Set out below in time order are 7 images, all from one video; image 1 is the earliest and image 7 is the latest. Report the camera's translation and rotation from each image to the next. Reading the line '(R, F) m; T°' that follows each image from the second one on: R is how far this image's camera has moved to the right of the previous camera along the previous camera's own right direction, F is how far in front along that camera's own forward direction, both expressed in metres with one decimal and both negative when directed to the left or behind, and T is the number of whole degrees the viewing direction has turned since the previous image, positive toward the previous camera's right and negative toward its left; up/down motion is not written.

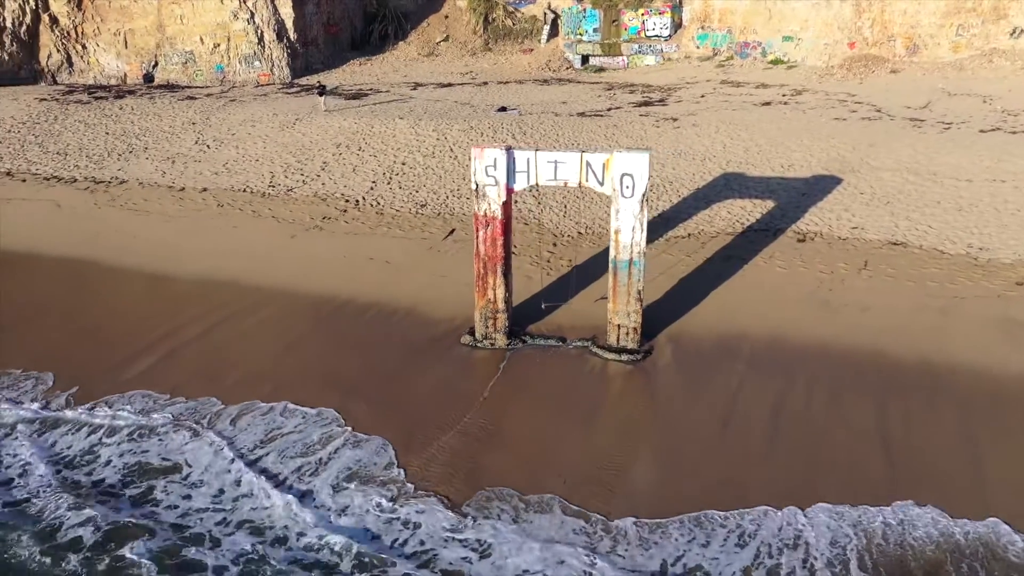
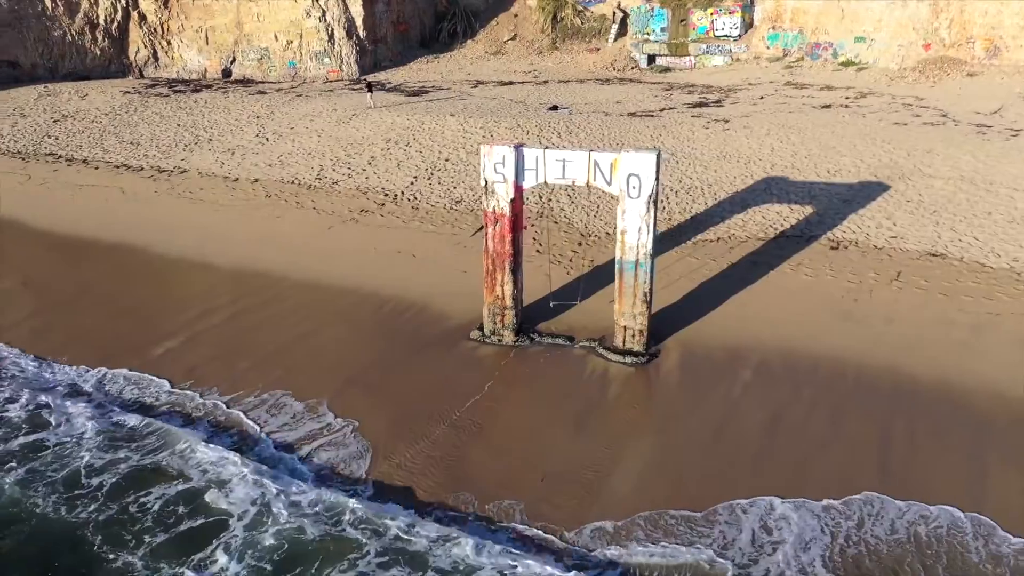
(+0.9, 0.0) m; -6°
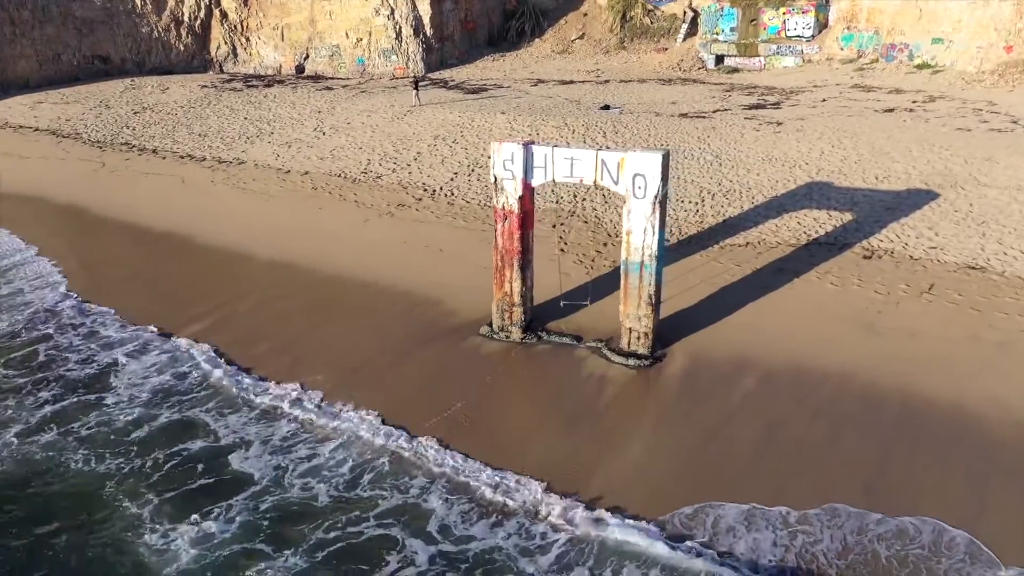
(+0.9, 0.0) m; -6°
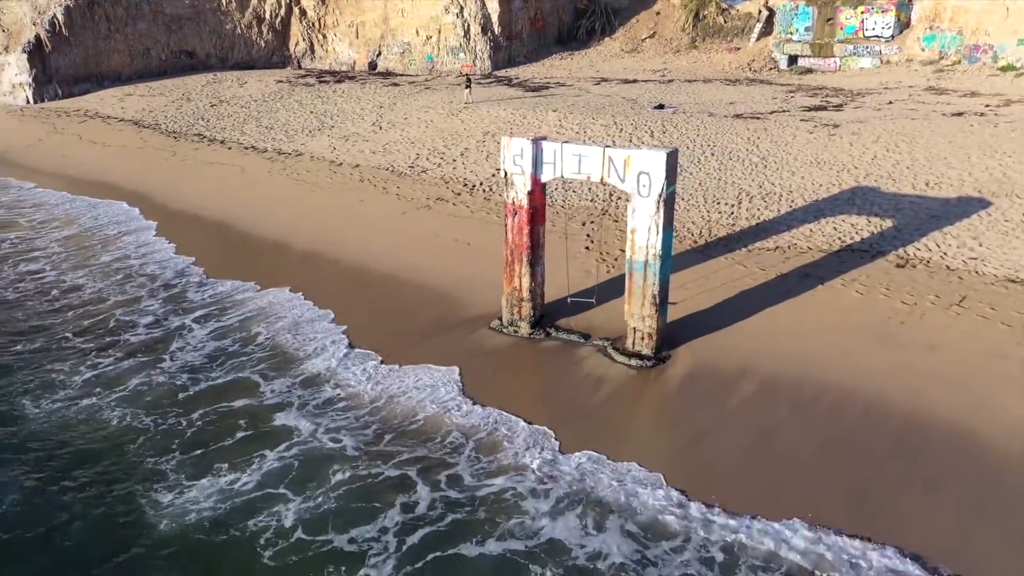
(+0.9, 0.0) m; -6°
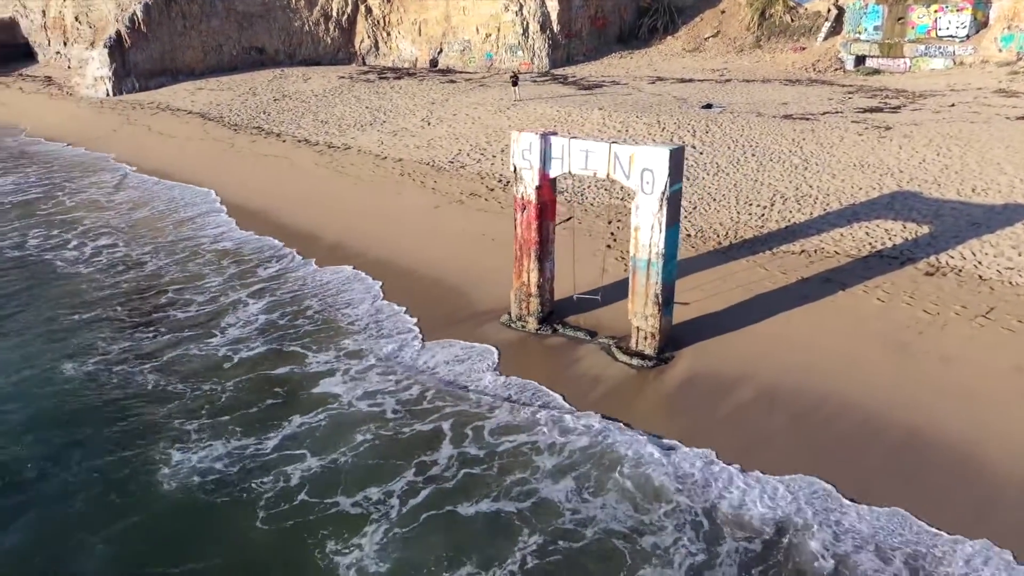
(+0.8, 0.0) m; -5°
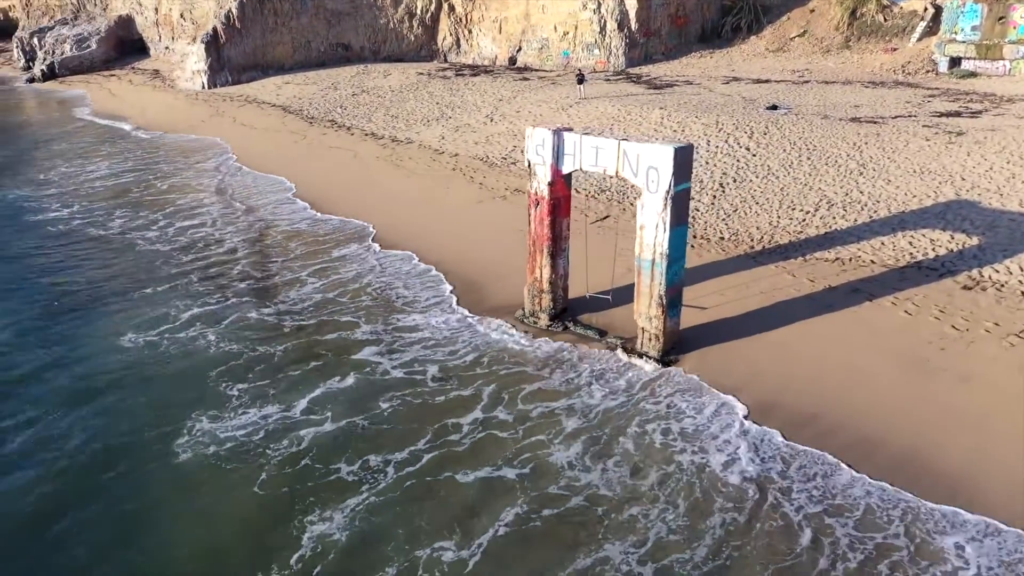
(+1.0, 0.0) m; -7°
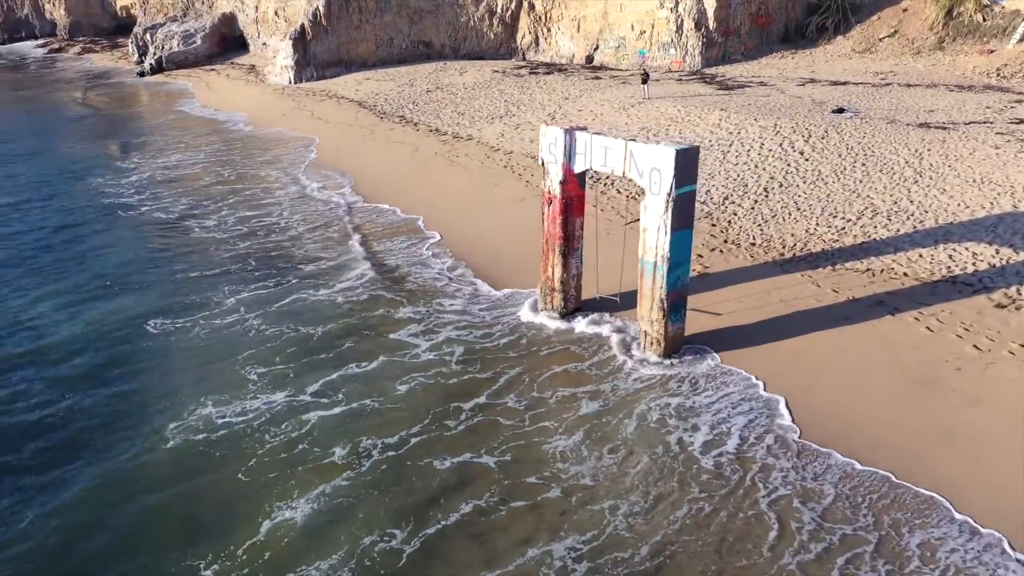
(+1.0, 0.0) m; -7°
